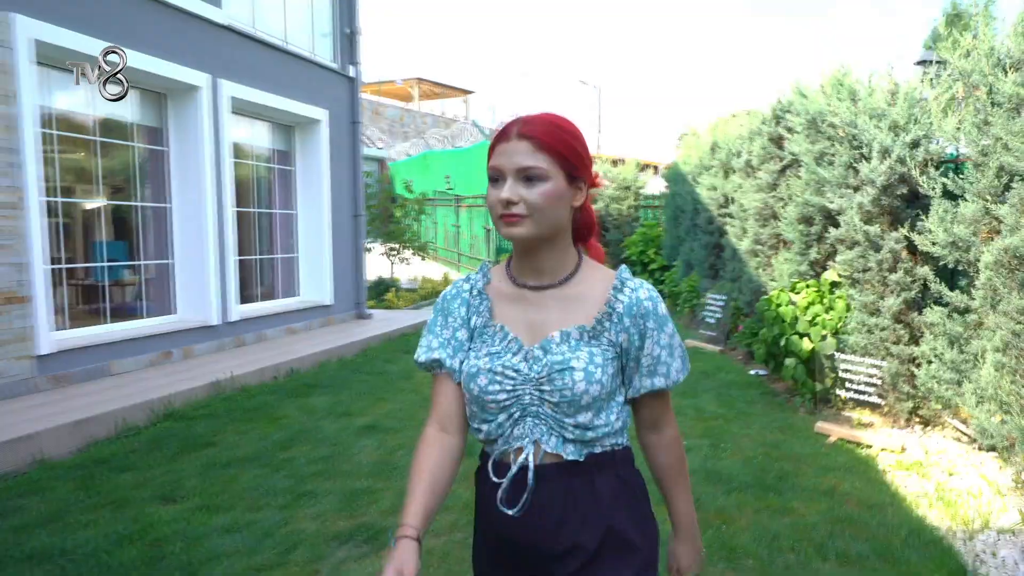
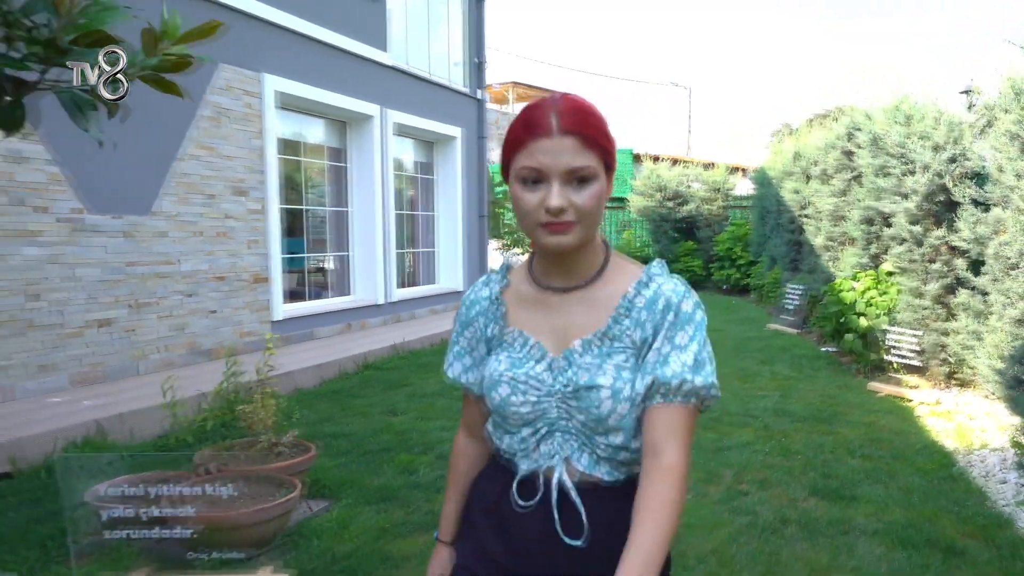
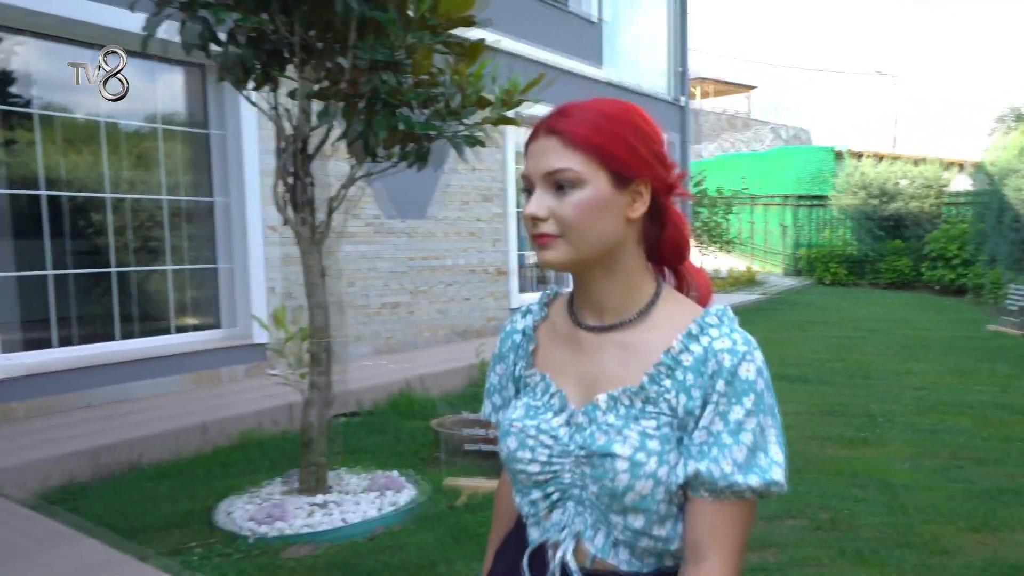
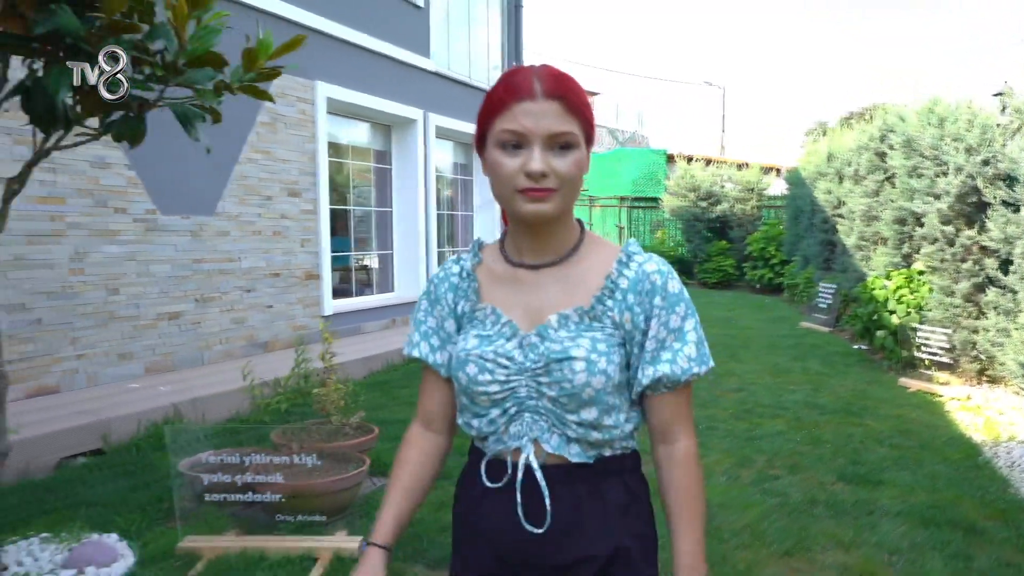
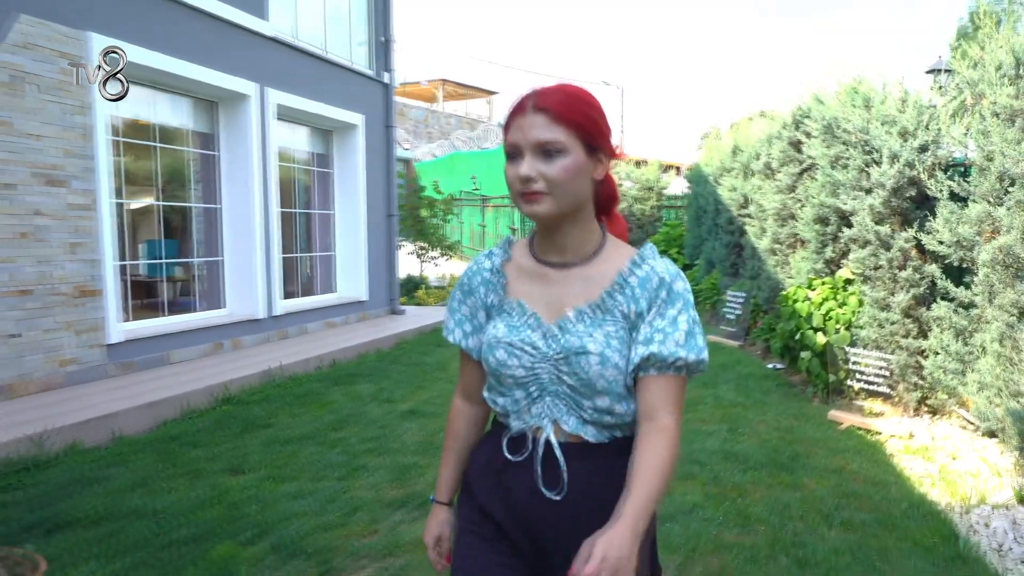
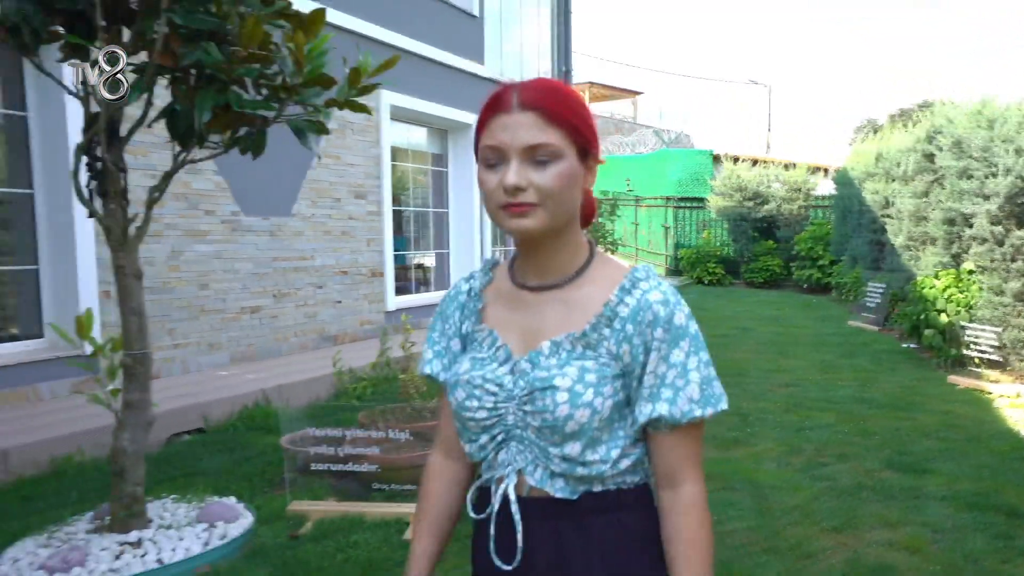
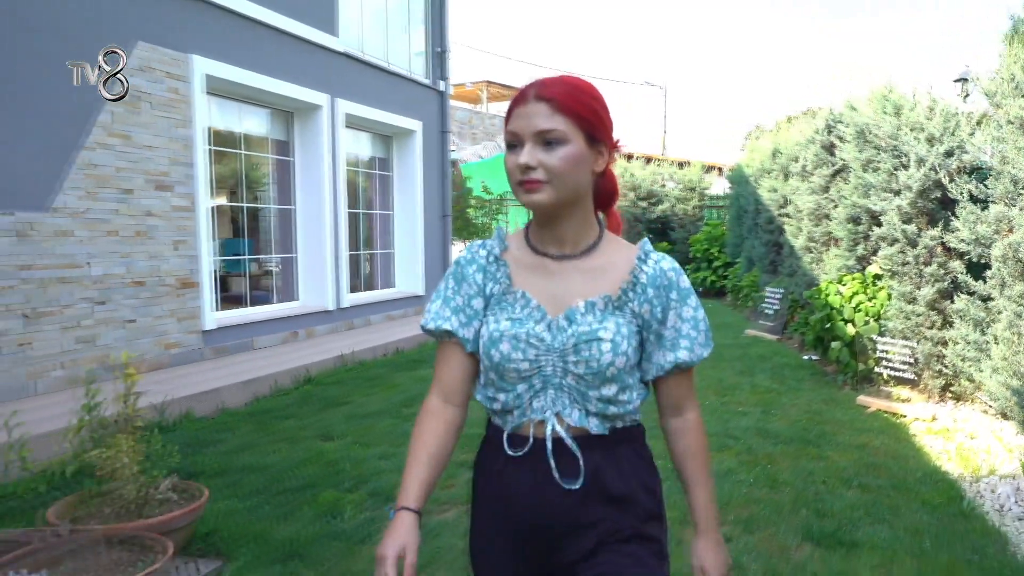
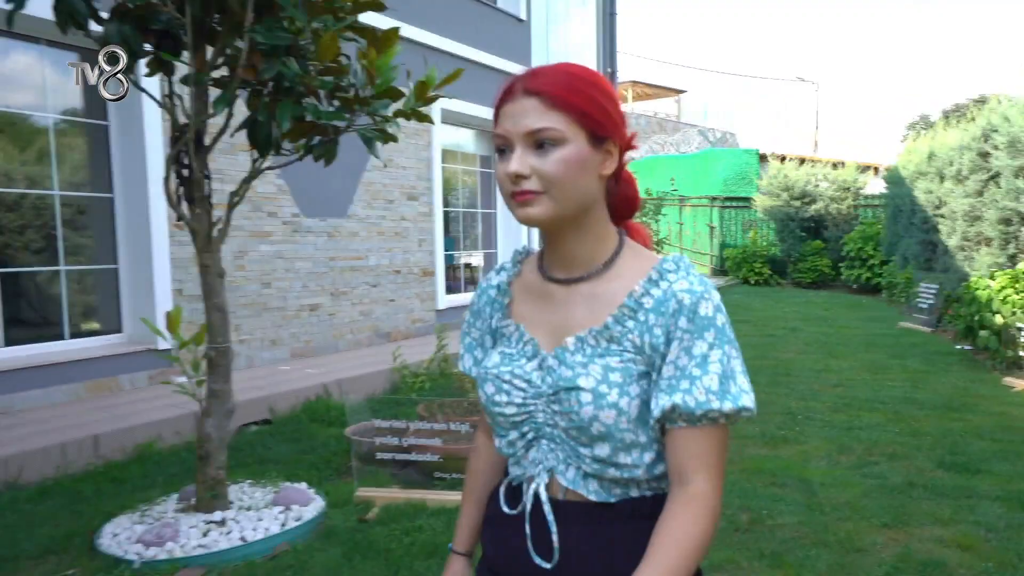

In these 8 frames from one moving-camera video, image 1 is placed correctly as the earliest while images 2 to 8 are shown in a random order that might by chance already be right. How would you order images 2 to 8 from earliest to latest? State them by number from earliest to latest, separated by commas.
5, 7, 2, 4, 6, 8, 3
